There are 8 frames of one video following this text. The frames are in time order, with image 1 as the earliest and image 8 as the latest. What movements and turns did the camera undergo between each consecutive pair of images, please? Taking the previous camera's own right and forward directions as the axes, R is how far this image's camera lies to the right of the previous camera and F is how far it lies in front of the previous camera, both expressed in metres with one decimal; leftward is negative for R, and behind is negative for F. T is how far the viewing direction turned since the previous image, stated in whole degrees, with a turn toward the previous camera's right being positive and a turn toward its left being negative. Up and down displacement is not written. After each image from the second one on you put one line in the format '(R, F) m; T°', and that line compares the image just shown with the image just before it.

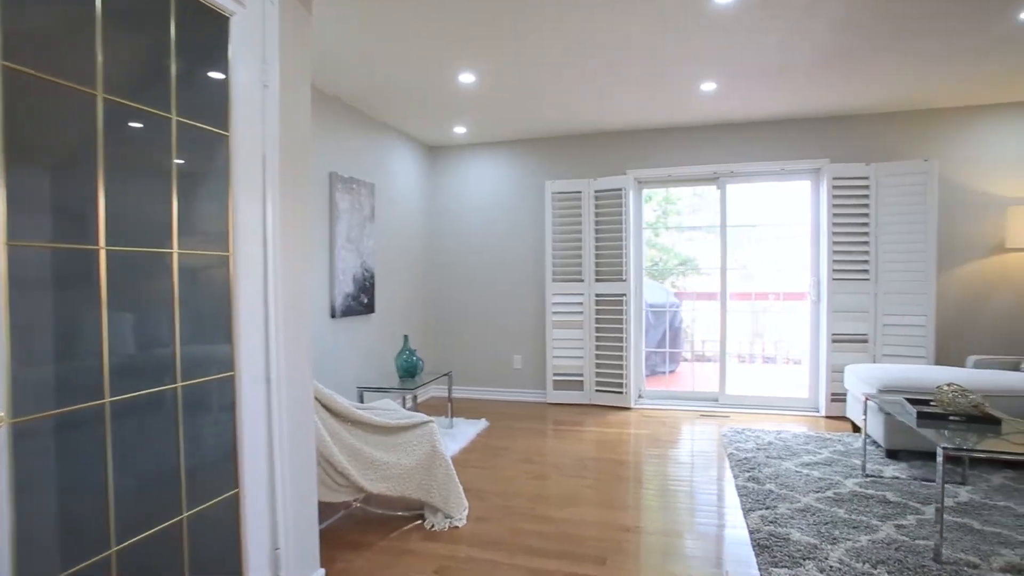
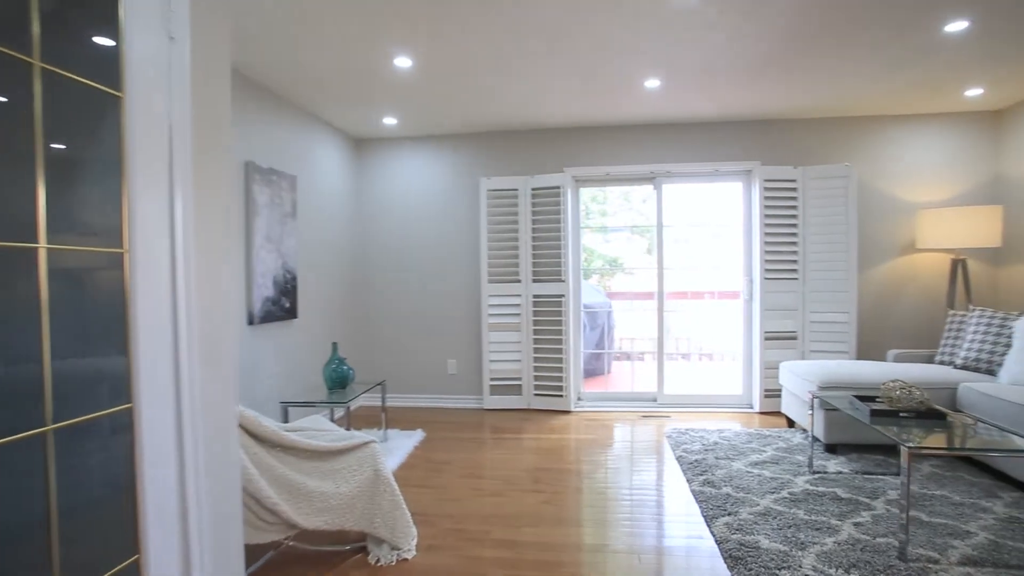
(-0.1, +0.2) m; +8°
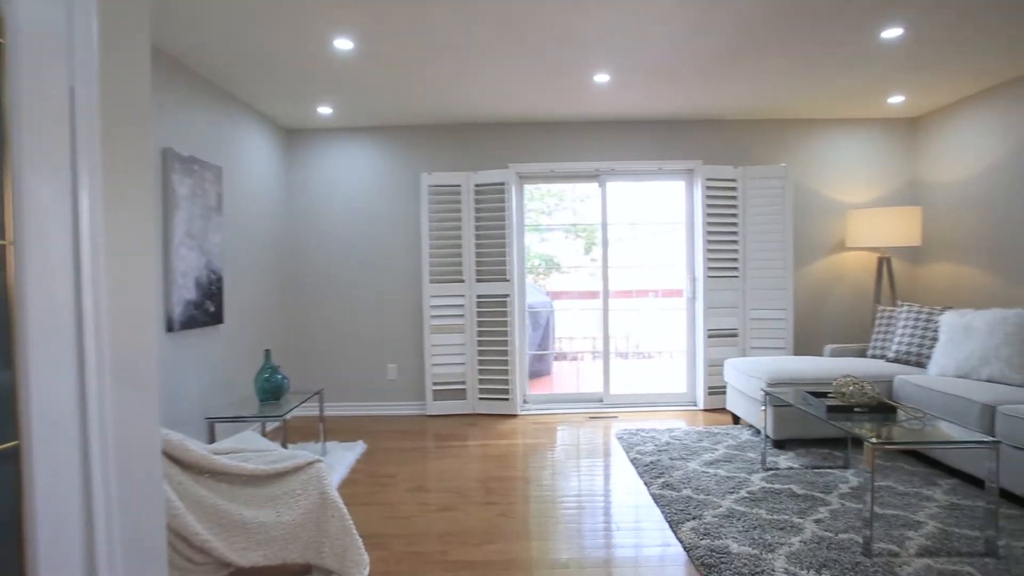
(-0.1, +0.2) m; +7°
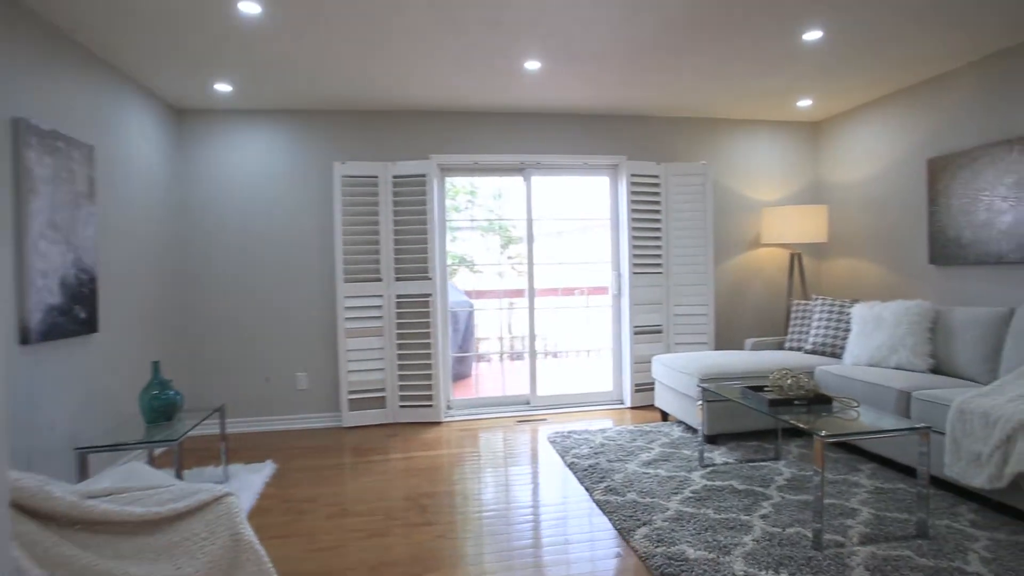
(-0.1, +0.2) m; +9°
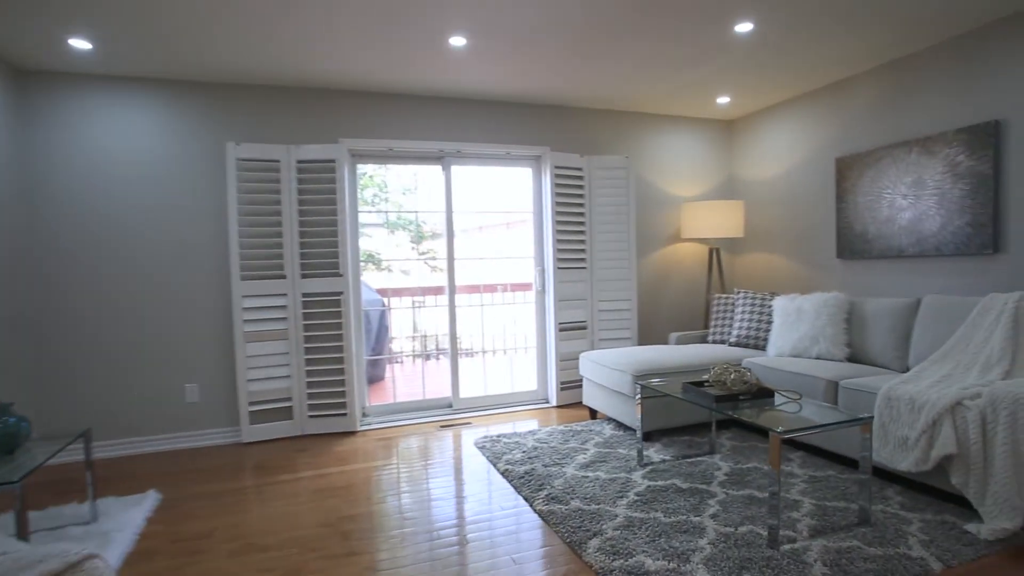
(-0.1, +0.3) m; +10°
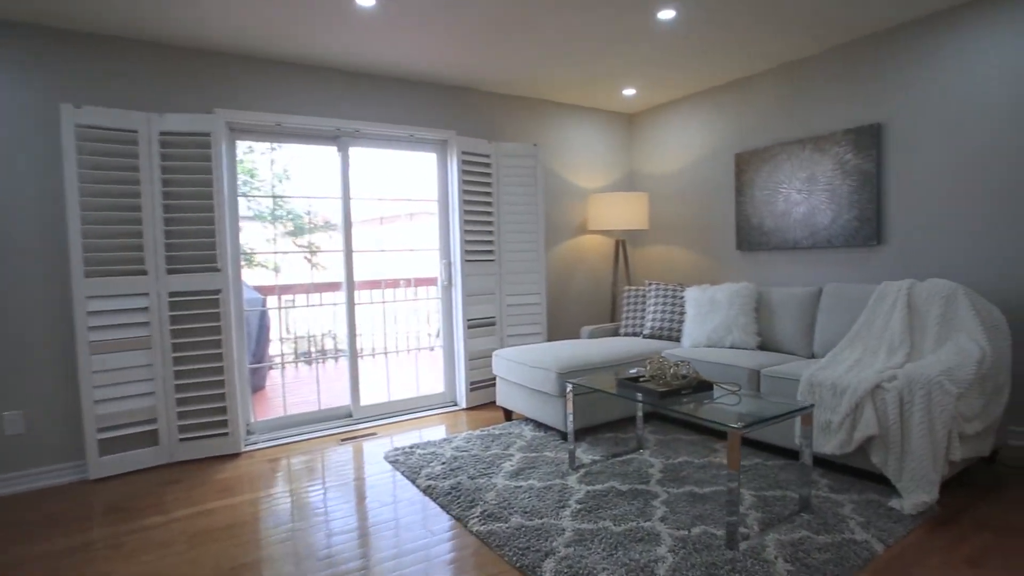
(-0.2, +0.3) m; +13°
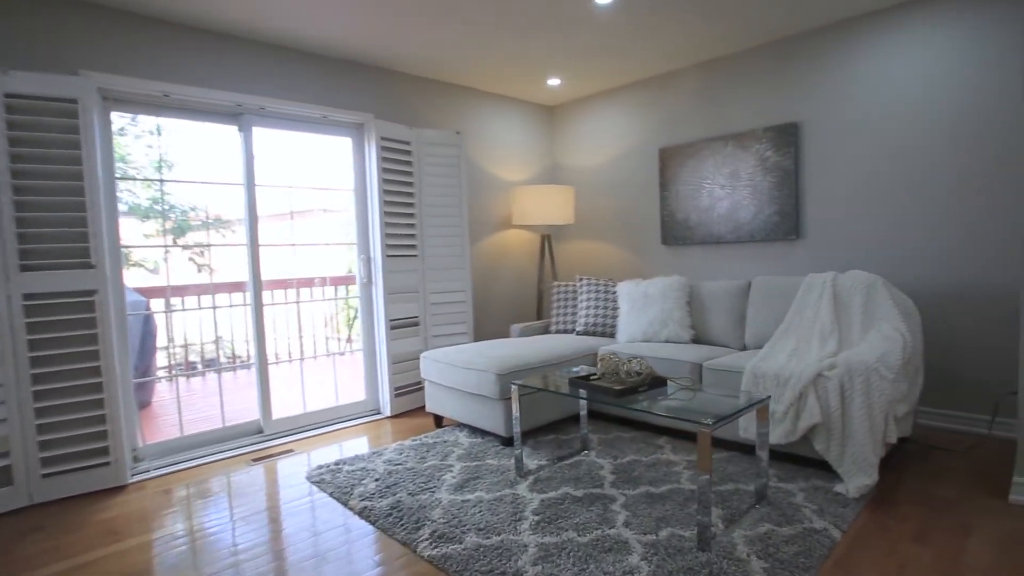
(-0.2, +0.2) m; +10°
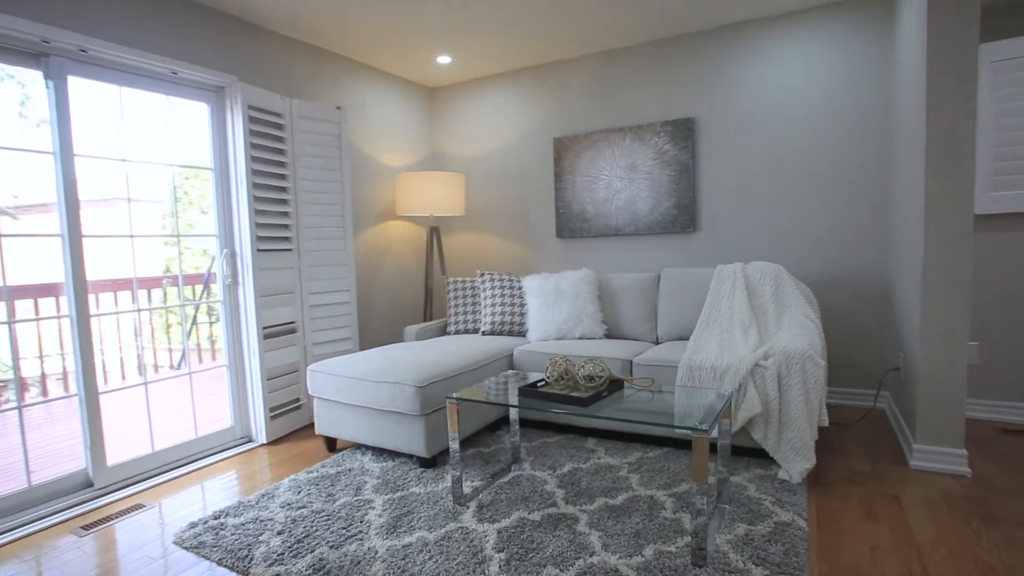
(-0.4, +0.4) m; +17°
